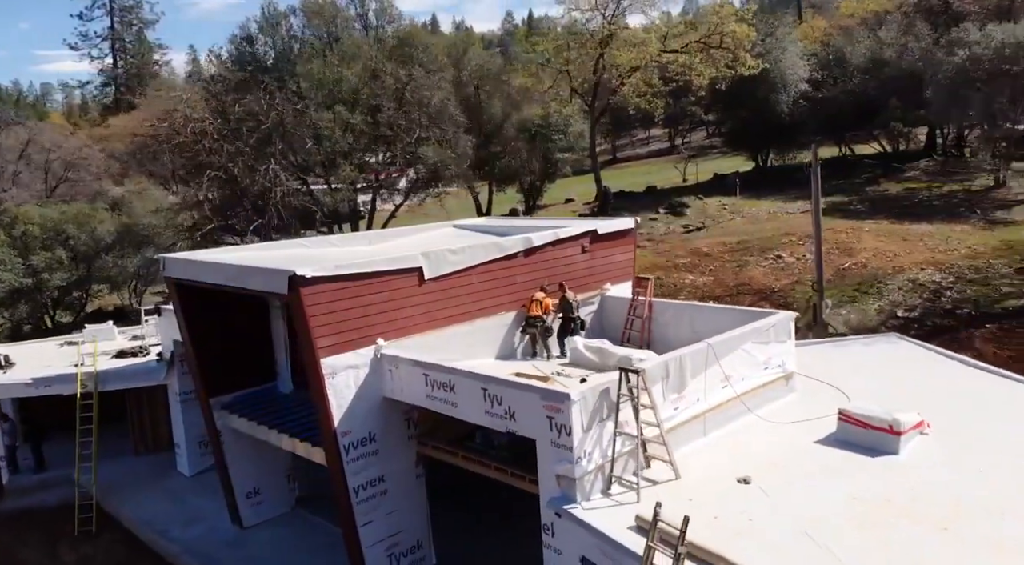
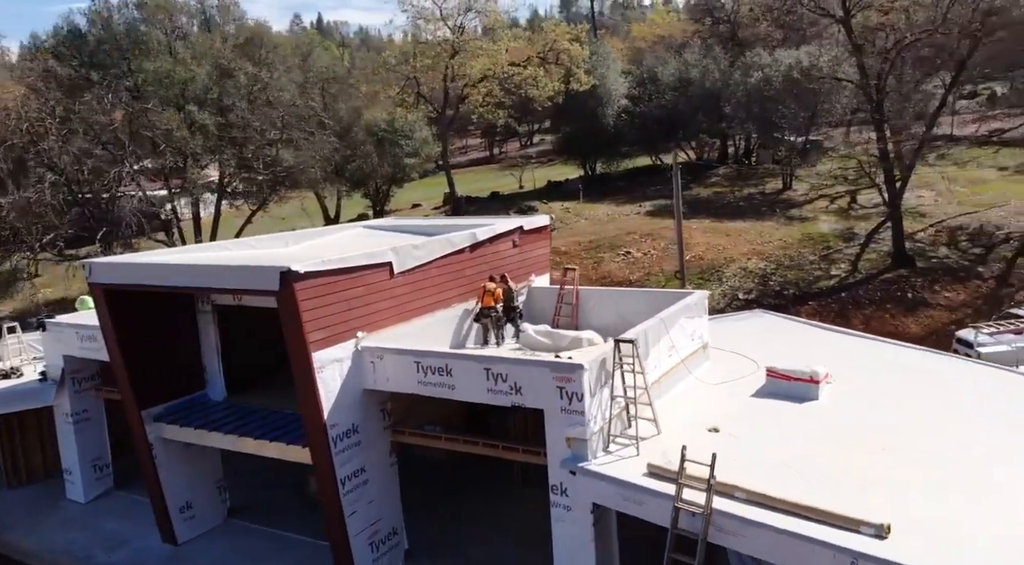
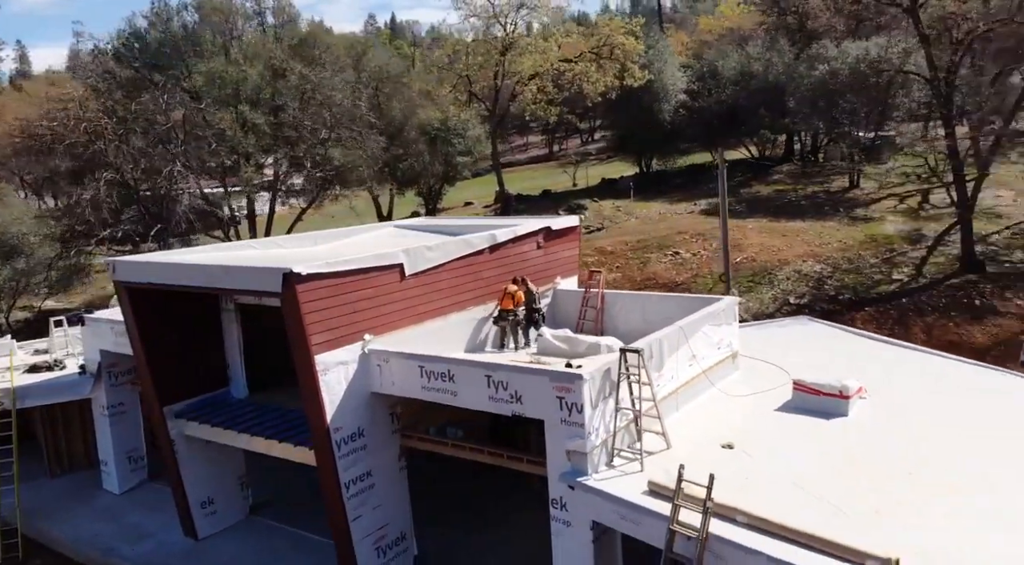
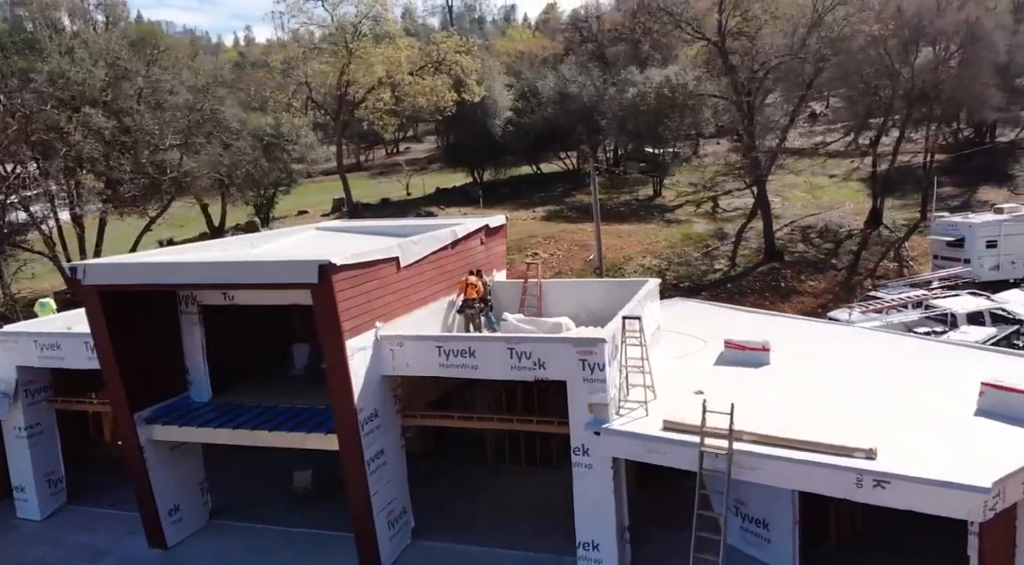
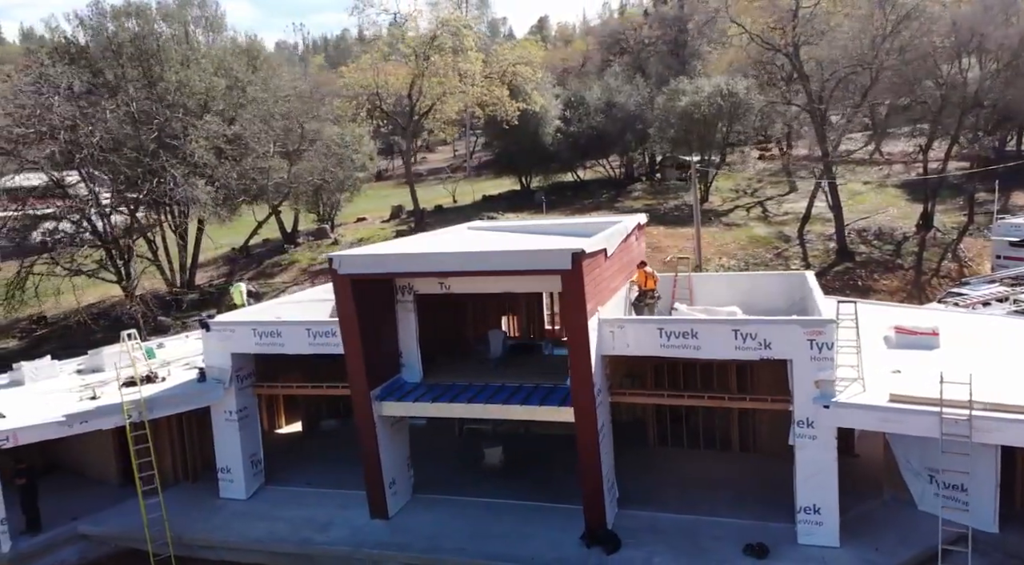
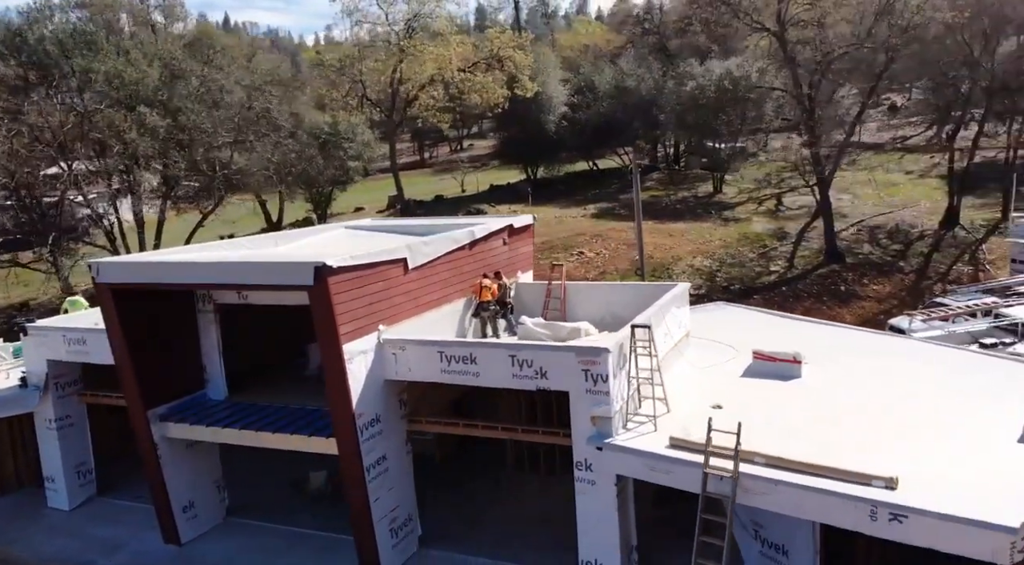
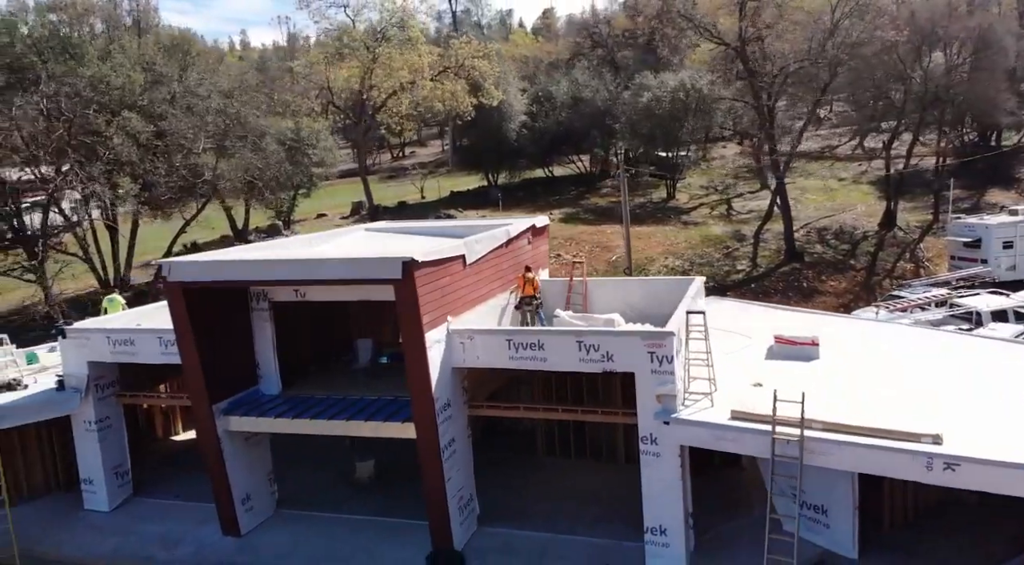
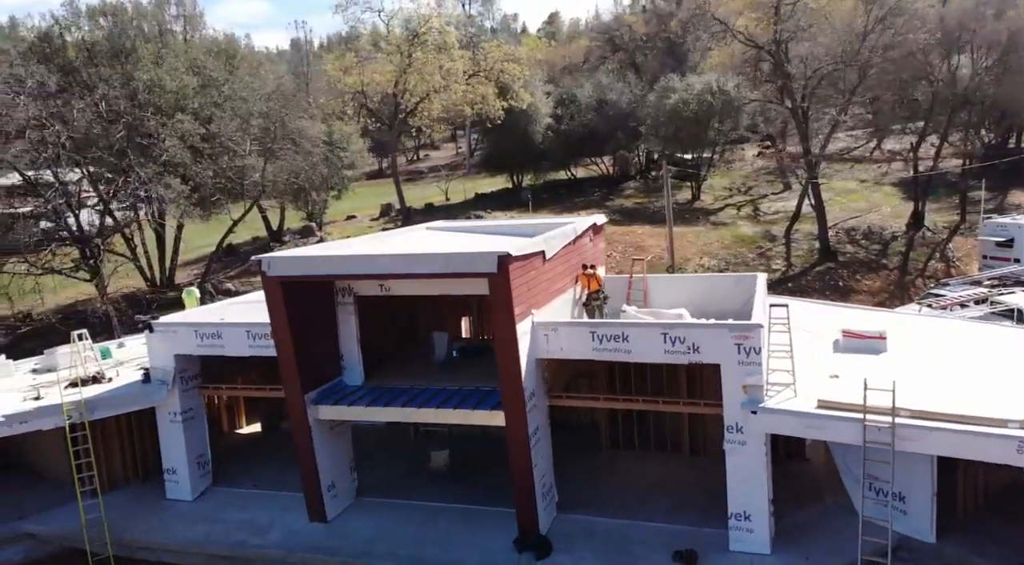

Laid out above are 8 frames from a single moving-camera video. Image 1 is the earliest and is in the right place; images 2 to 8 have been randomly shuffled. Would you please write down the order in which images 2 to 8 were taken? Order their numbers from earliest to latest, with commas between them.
3, 2, 6, 4, 7, 8, 5
